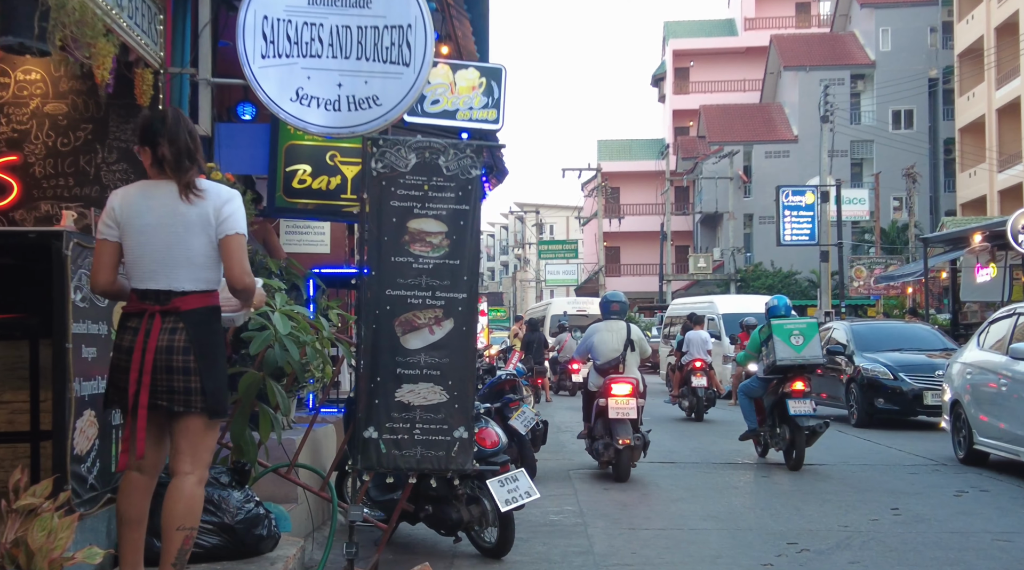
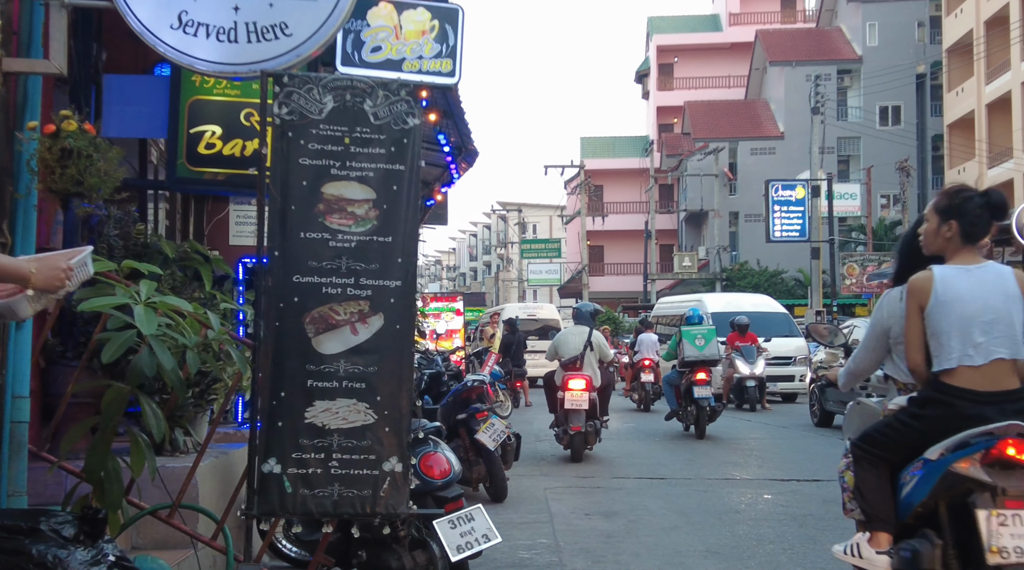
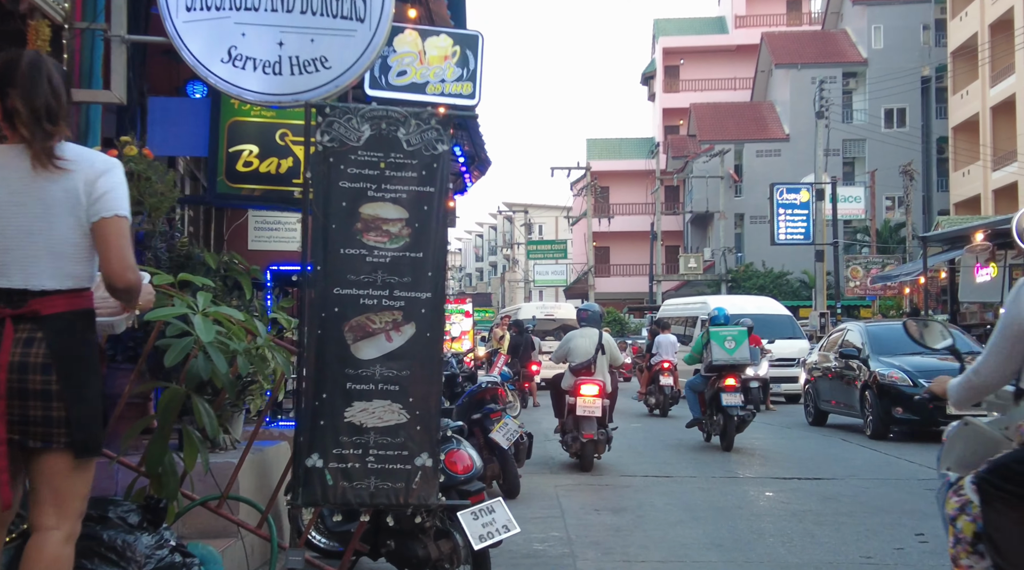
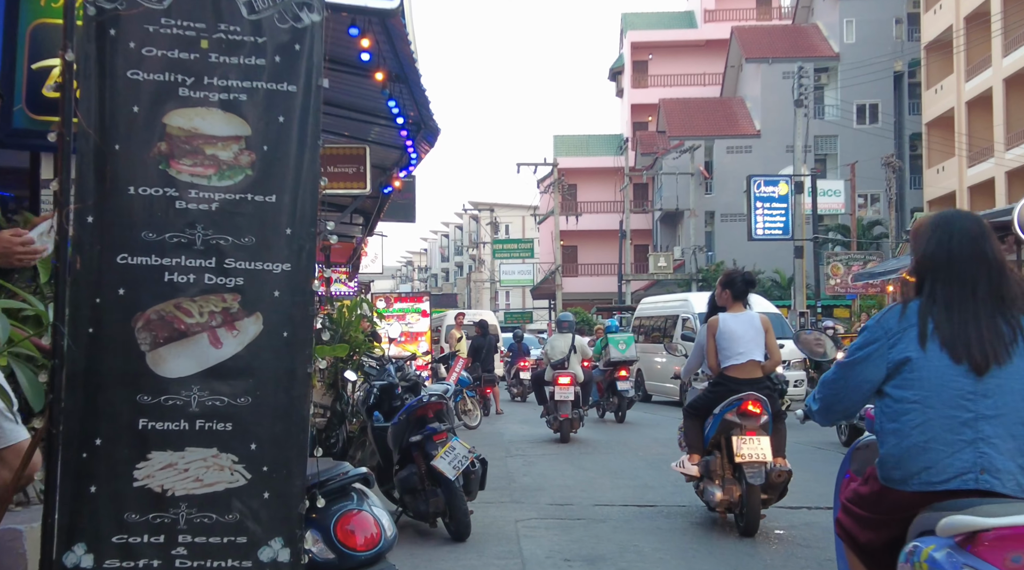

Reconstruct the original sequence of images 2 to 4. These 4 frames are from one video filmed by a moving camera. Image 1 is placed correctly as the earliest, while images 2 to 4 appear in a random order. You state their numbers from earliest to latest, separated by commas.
3, 2, 4
